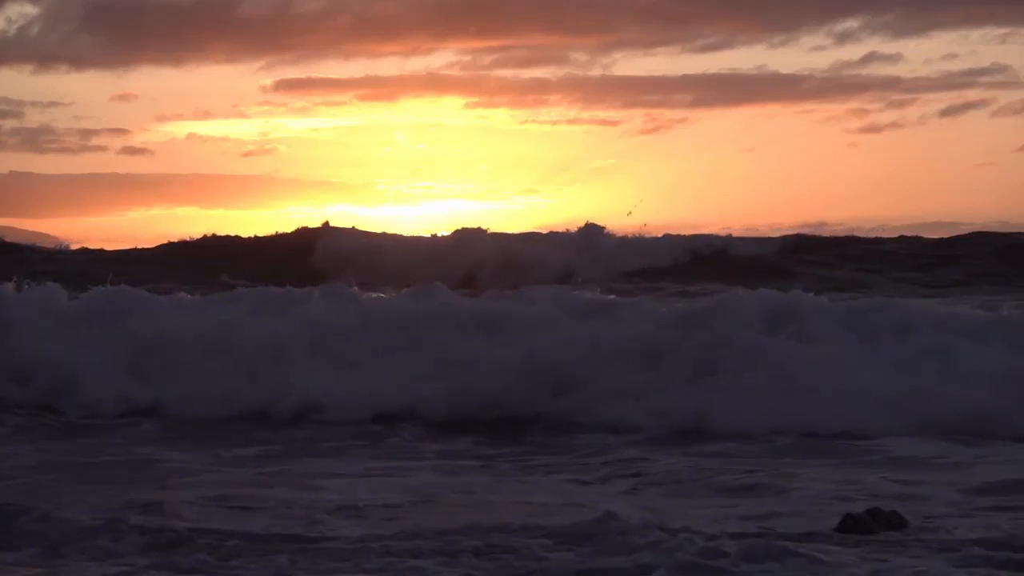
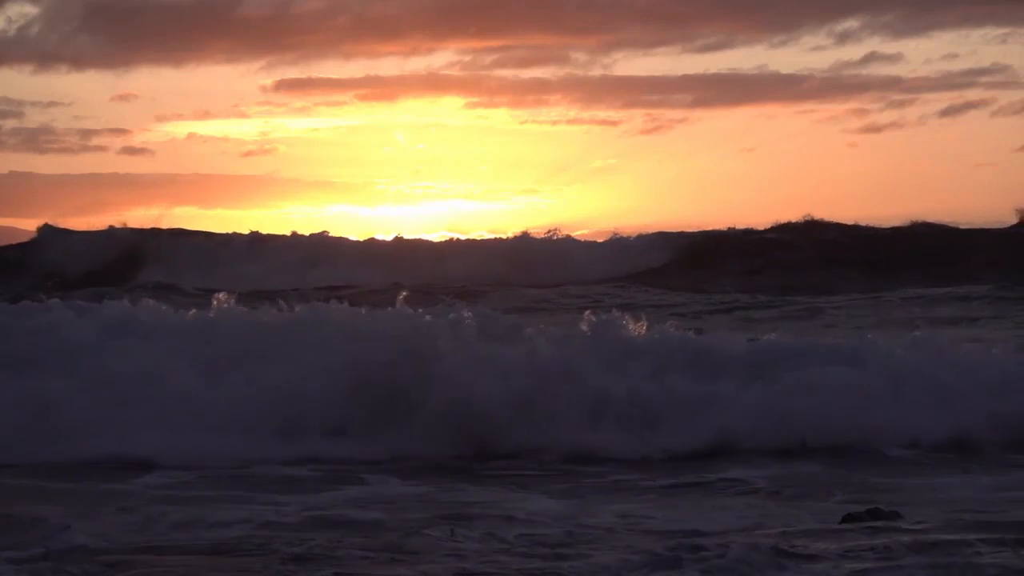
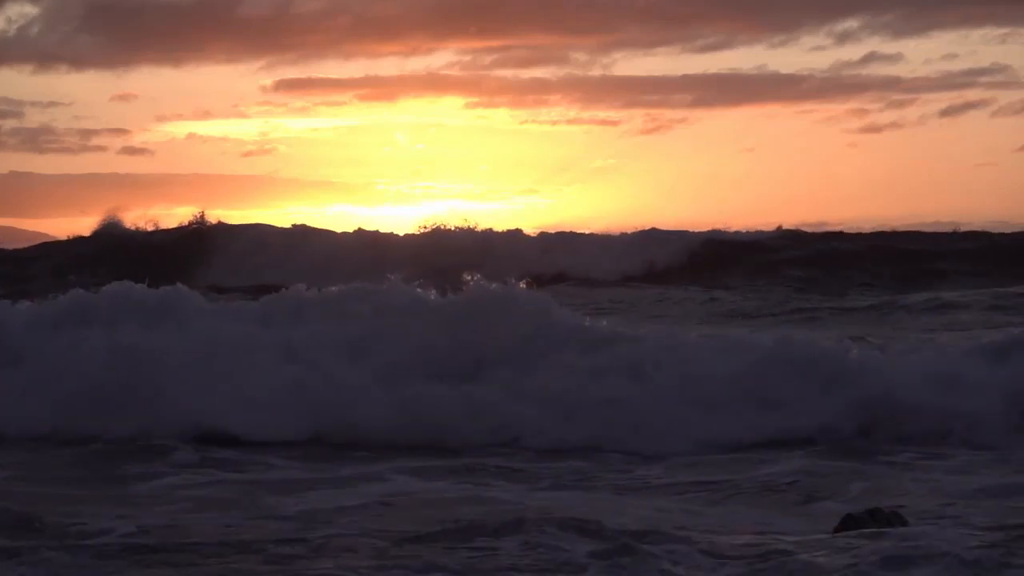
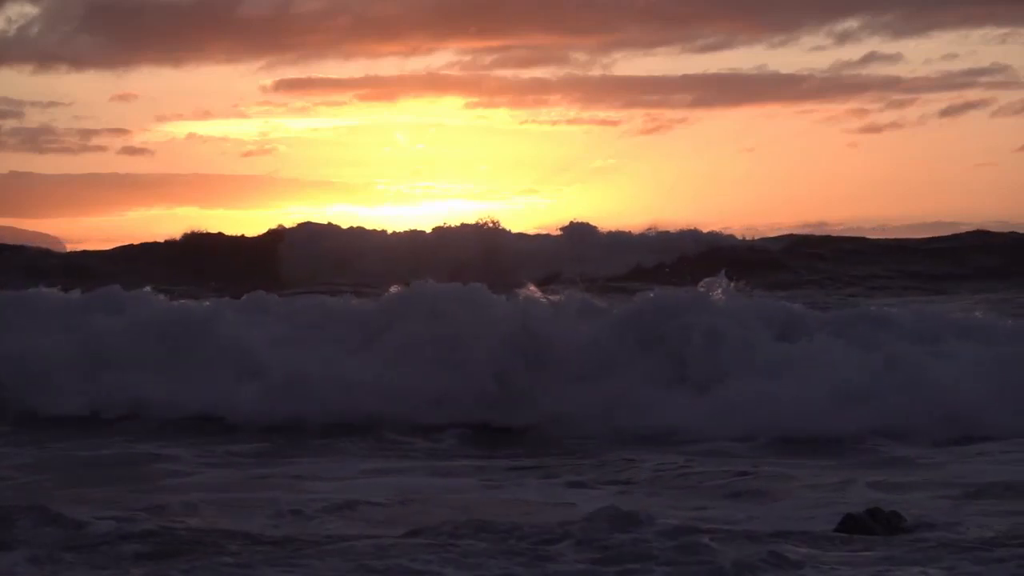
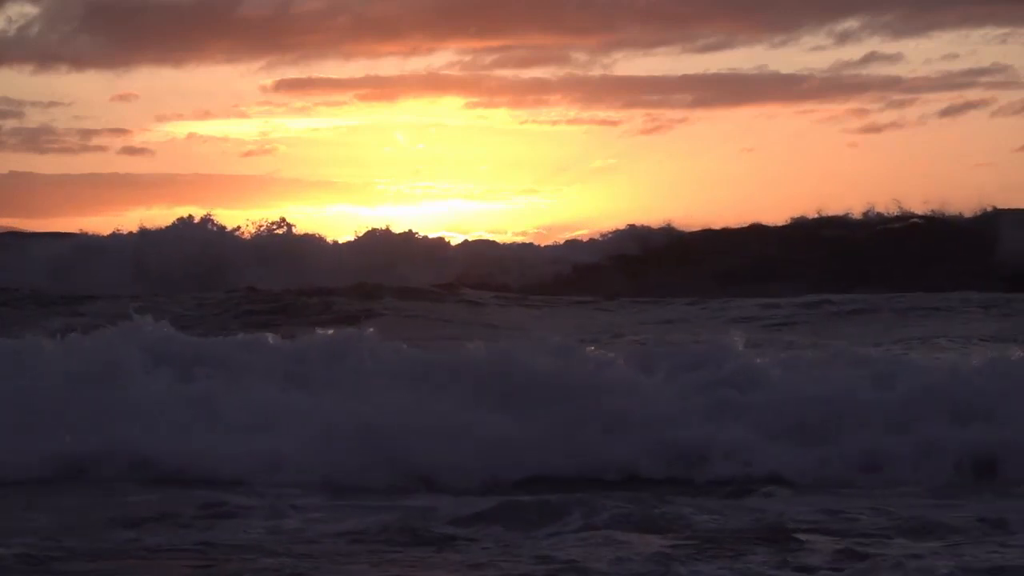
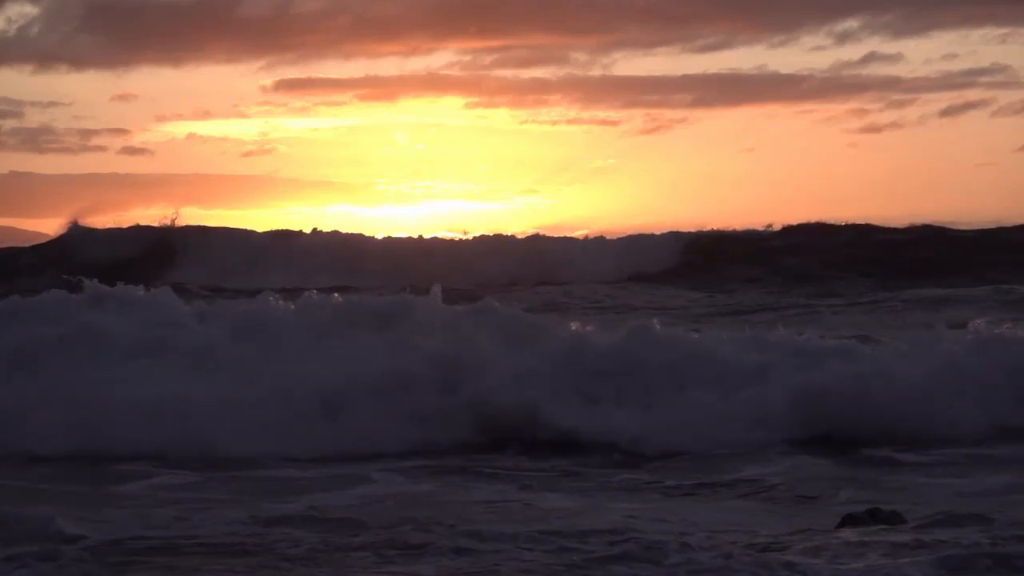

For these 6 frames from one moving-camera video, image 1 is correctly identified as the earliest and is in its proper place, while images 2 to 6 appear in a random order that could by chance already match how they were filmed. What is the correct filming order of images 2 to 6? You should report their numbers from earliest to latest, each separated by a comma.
4, 3, 6, 2, 5
